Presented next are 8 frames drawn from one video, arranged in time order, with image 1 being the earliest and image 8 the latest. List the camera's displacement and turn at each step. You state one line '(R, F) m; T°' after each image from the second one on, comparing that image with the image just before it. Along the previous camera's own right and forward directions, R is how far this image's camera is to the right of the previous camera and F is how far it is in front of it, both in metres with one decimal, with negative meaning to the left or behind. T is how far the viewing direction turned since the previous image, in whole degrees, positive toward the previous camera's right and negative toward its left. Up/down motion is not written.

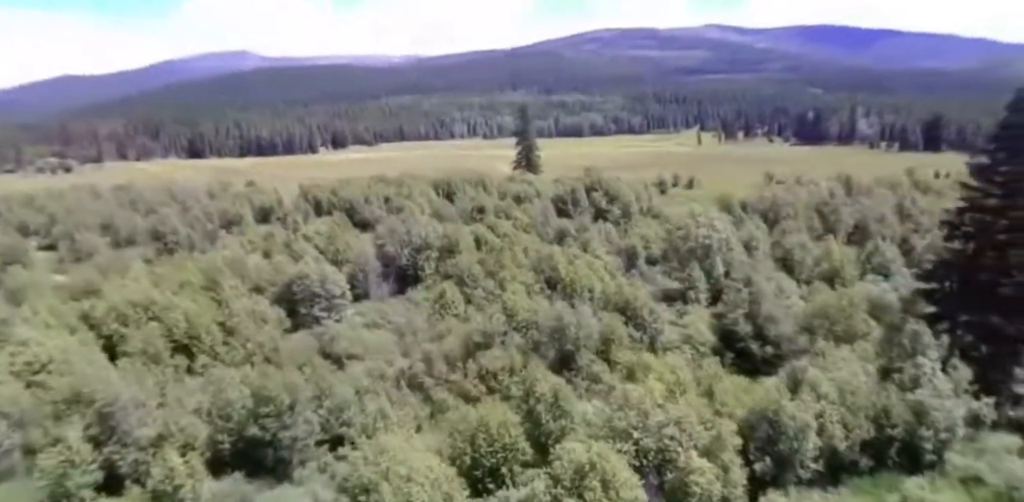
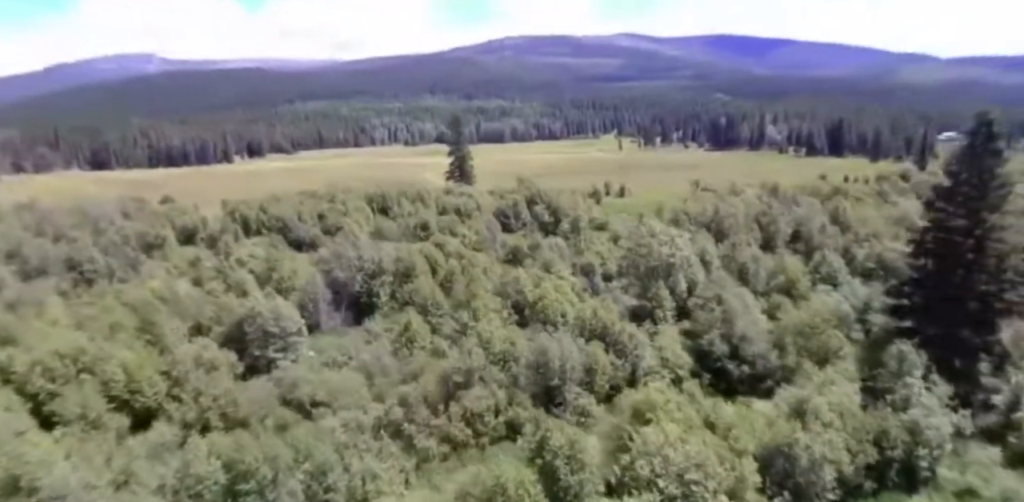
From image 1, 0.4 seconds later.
(-2.9, +2.1) m; +7°
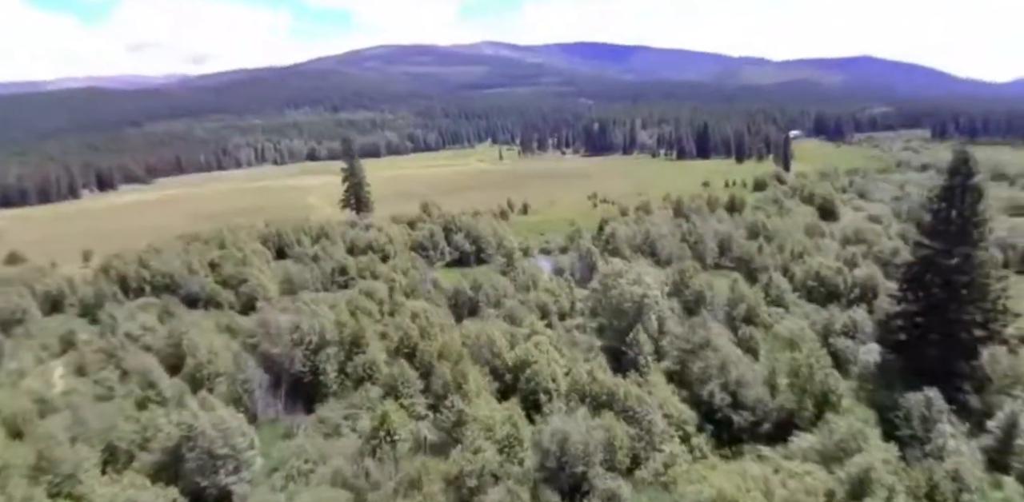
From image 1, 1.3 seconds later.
(-5.3, +5.2) m; +11°
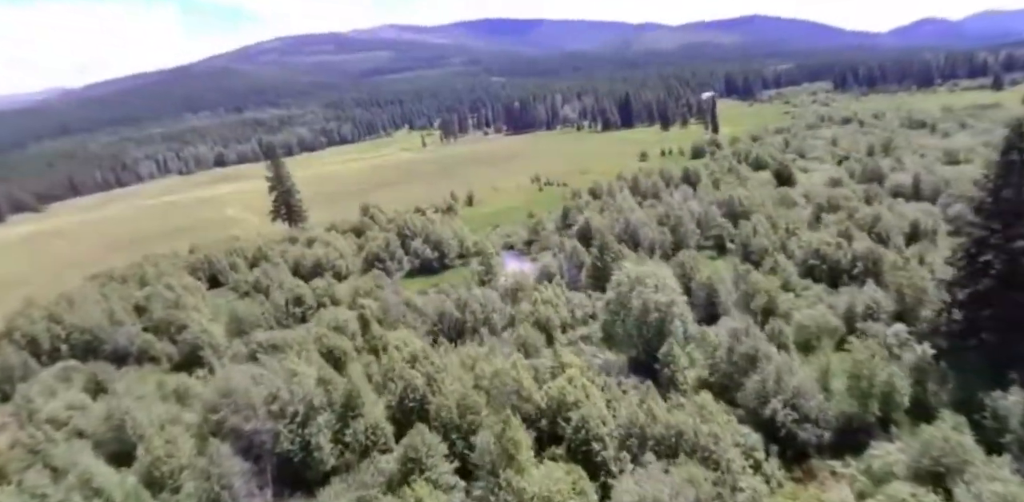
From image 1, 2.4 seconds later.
(-4.3, +6.4) m; +6°
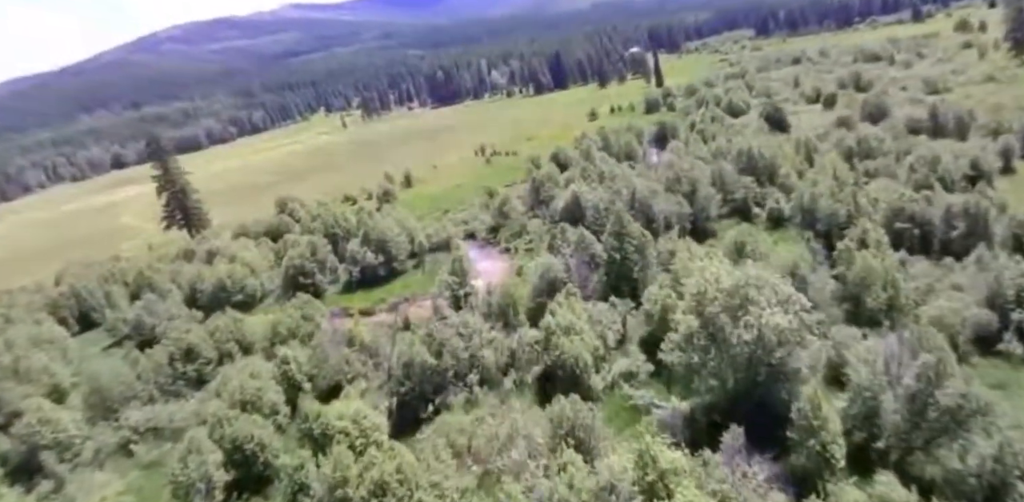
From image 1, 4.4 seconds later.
(-2.6, +16.1) m; +5°
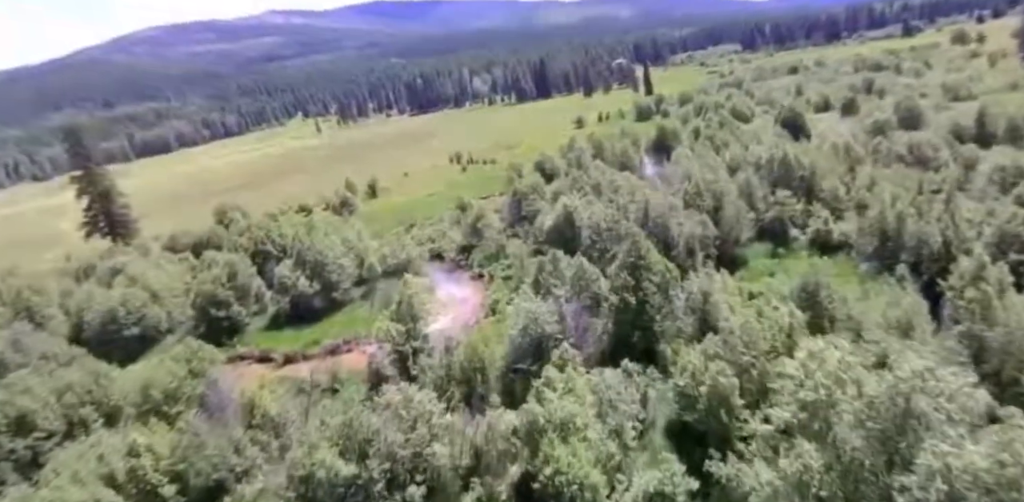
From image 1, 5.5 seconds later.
(+0.5, +11.4) m; +2°
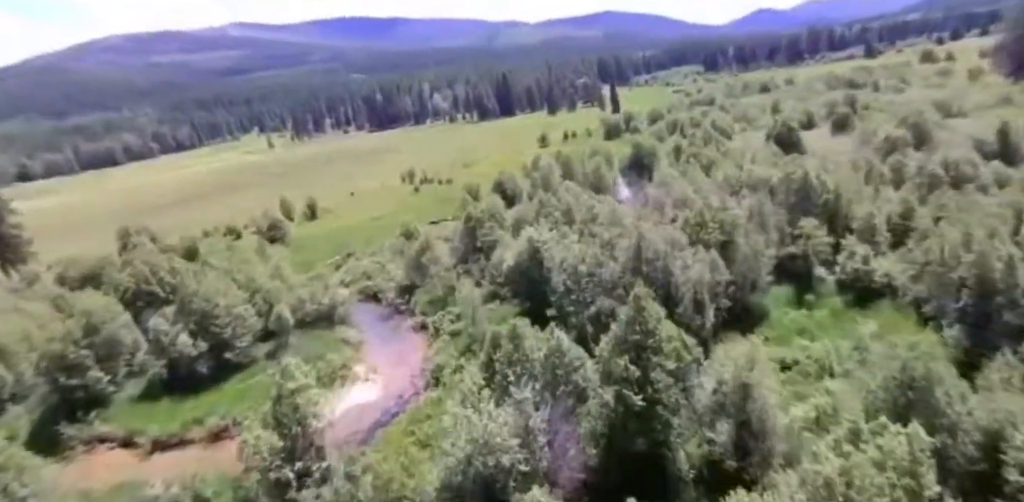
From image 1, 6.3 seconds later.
(+0.7, +9.5) m; +3°
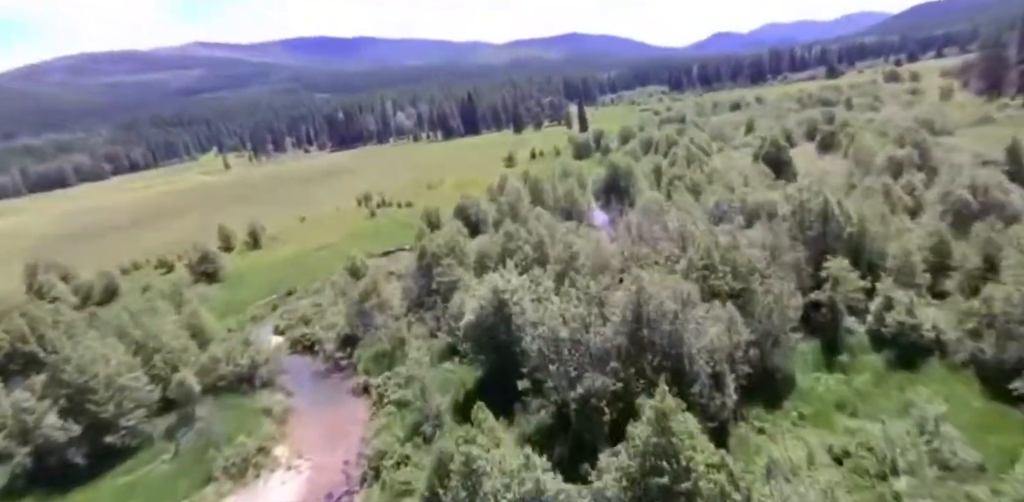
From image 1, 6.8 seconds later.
(+0.3, +6.4) m; +3°
